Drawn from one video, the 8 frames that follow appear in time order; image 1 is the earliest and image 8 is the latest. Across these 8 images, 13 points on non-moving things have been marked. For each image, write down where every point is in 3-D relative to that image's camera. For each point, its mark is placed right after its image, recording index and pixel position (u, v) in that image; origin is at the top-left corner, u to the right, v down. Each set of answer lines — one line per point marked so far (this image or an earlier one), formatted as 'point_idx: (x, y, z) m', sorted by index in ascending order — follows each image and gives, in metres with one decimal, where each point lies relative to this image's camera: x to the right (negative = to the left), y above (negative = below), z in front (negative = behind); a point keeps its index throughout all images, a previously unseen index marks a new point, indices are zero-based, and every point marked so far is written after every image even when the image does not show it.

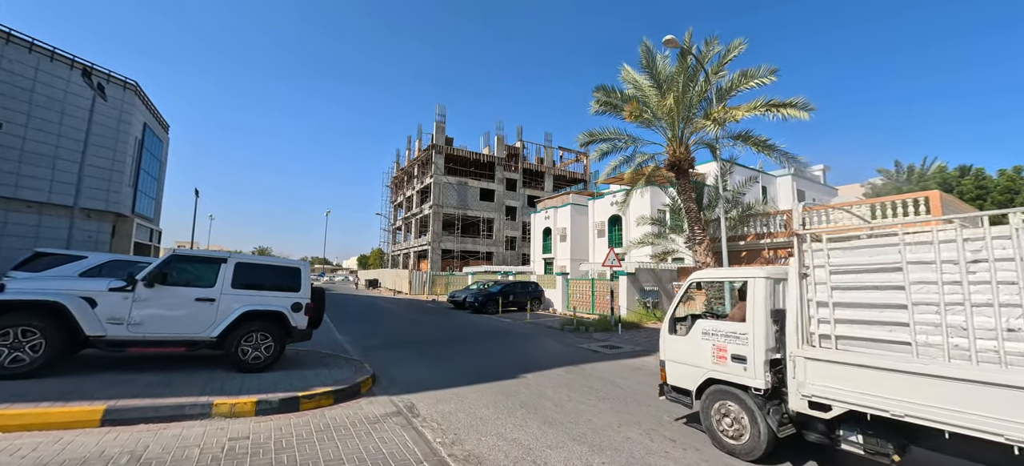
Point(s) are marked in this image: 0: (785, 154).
0: (+8.3, +2.4, +12.0) m
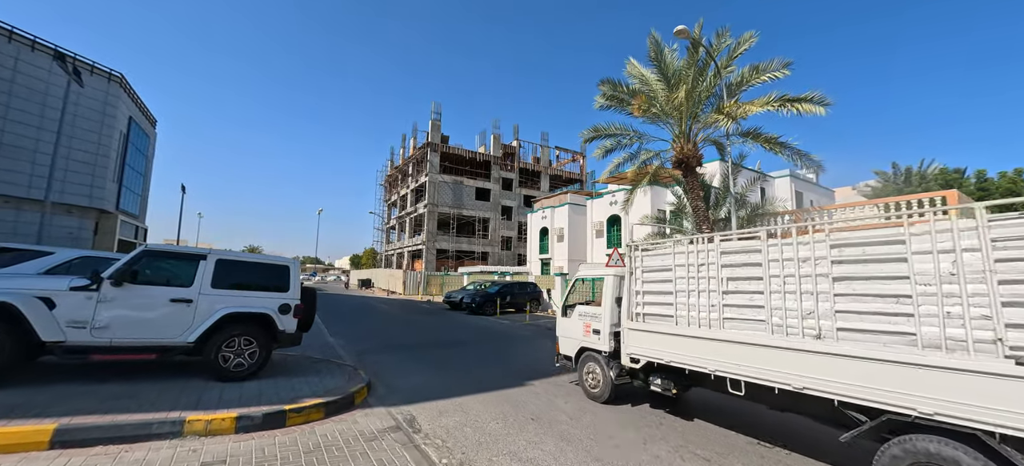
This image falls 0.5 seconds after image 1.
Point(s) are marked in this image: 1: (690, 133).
0: (+8.4, +2.4, +11.6) m
1: (+5.9, +3.3, +13.1) m
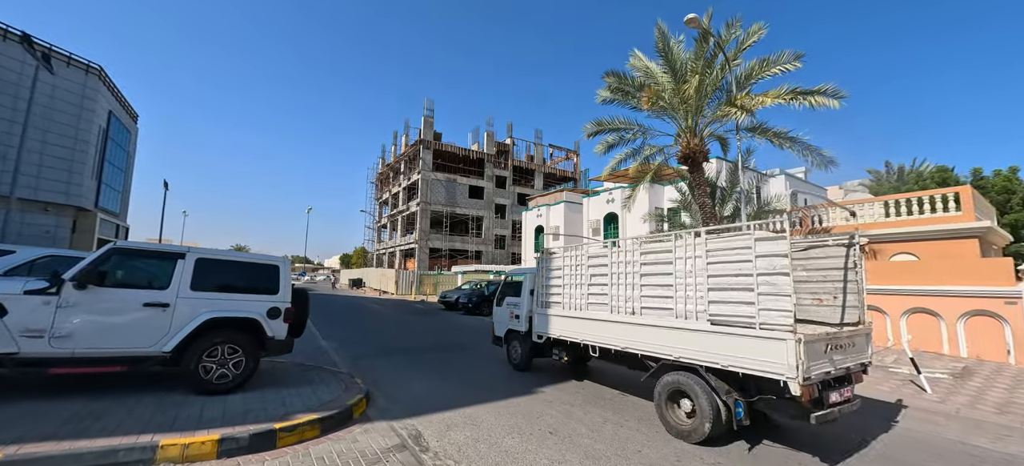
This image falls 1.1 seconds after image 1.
0: (+8.4, +2.5, +11.3) m
1: (+5.9, +3.4, +12.7) m
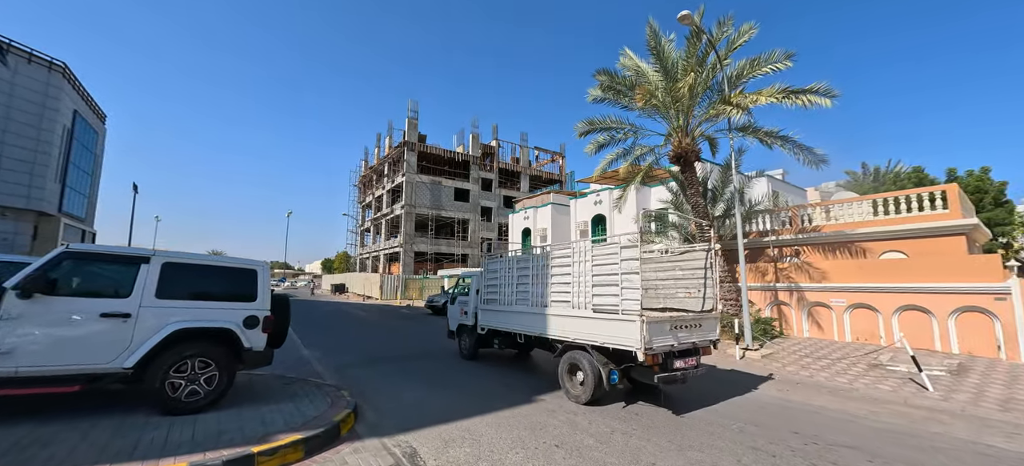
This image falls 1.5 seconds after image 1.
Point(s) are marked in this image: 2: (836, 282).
0: (+8.2, +2.5, +11.3) m
1: (+5.6, +3.4, +12.6) m
2: (+9.4, -1.4, +11.6) m
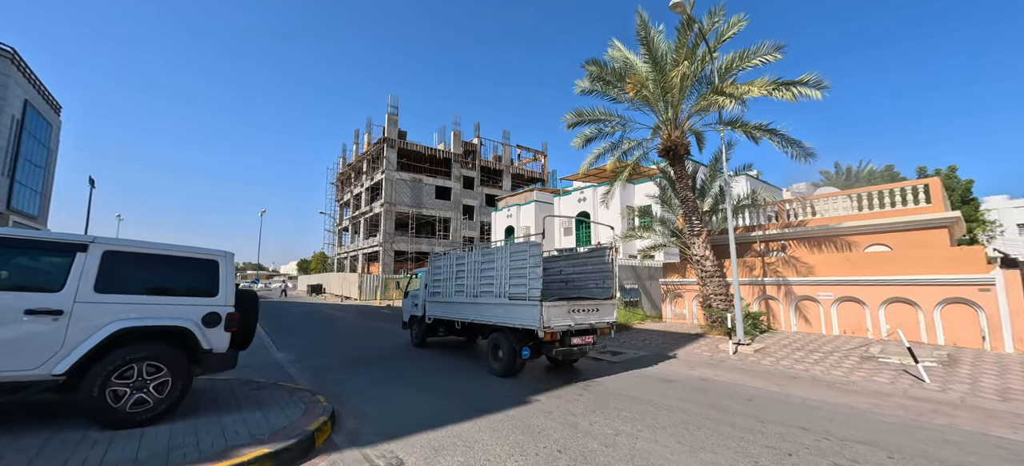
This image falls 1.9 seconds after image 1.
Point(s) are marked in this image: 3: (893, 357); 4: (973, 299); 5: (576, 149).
0: (+7.8, +2.7, +11.2) m
1: (+5.2, +3.6, +12.4) m
2: (+9.1, -1.2, +11.6) m
3: (+8.3, -2.7, +8.6) m
4: (+10.9, -1.6, +9.4) m
5: (+2.4, +3.2, +14.8) m
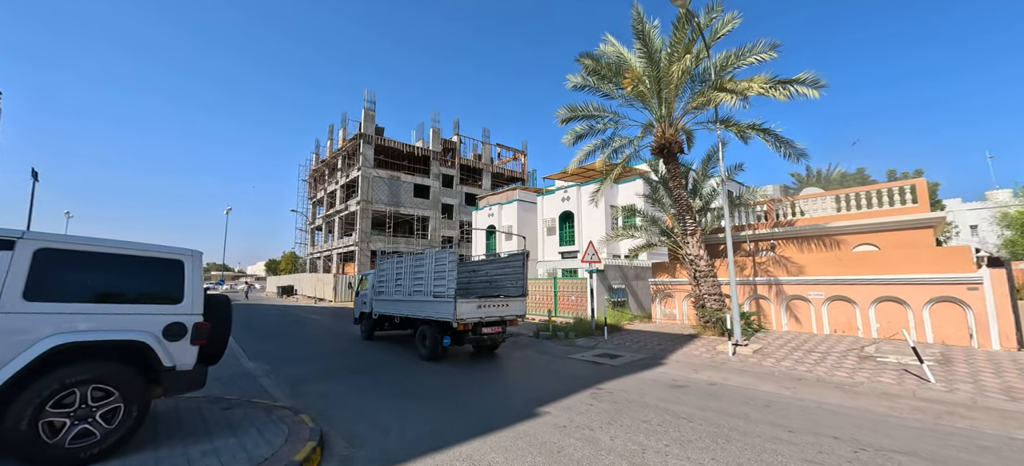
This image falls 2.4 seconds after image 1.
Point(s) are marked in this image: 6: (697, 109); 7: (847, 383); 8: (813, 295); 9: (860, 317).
0: (+7.6, +2.7, +11.2) m
1: (+4.9, +3.6, +12.2) m
2: (+8.8, -1.2, +11.6) m
3: (+8.2, -2.7, +8.6) m
4: (+10.8, -1.6, +9.5) m
5: (+2.0, +3.2, +14.4) m
6: (+5.6, +3.7, +12.0) m
7: (+6.2, -2.8, +7.4) m
8: (+8.7, -1.8, +11.5) m
9: (+9.5, -2.3, +10.8) m
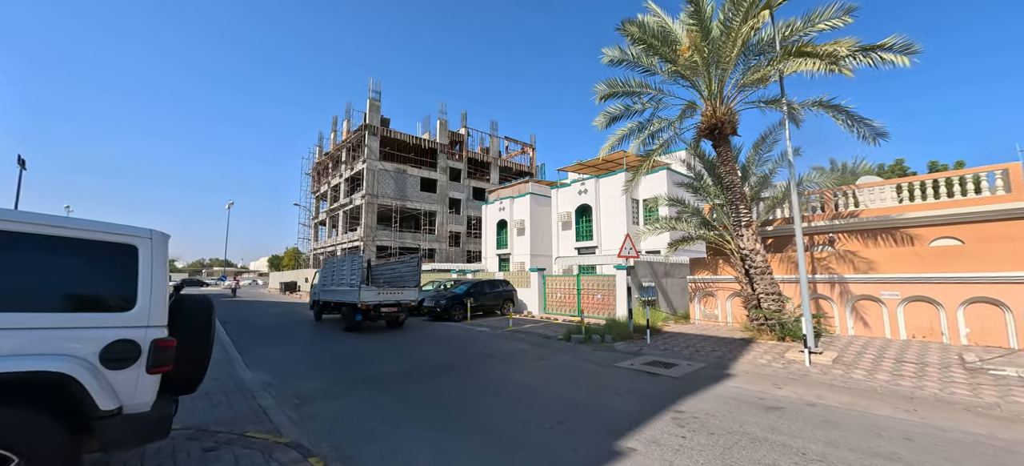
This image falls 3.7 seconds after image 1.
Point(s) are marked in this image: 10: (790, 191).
0: (+8.4, +2.9, +9.8) m
1: (+5.7, +3.8, +10.8) m
2: (+9.6, -1.0, +10.2) m
3: (+9.0, -2.5, +7.3) m
4: (+11.6, -1.4, +8.2) m
5: (+2.8, +3.4, +13.1) m
6: (+6.5, +3.9, +10.6) m
7: (+7.0, -2.6, +6.0) m
8: (+9.6, -1.6, +10.1) m
9: (+10.3, -2.1, +9.4) m
10: (+7.7, +1.2, +10.9) m
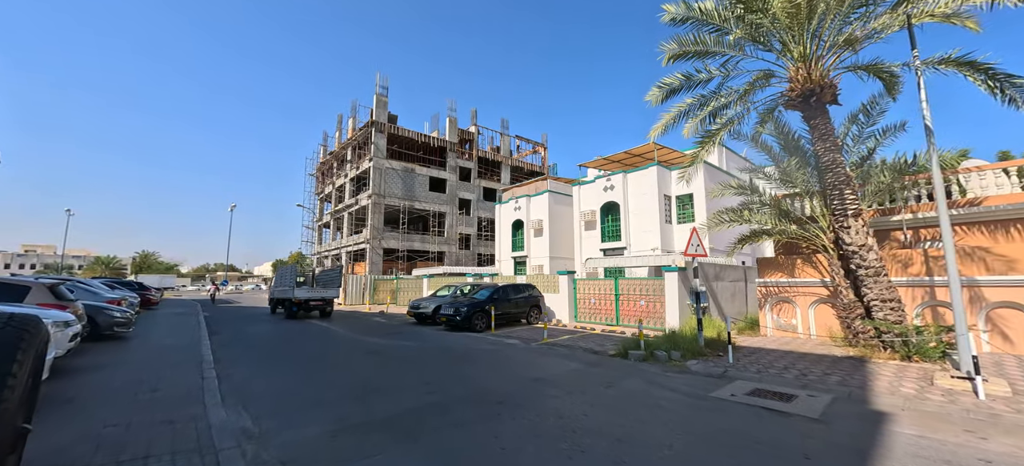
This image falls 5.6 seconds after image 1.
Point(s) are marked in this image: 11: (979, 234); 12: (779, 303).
0: (+9.4, +3.1, +7.7) m
1: (+6.7, +4.0, +8.8) m
2: (+10.7, -0.8, +8.1) m
3: (+10.0, -2.3, +5.1) m
4: (+12.6, -1.1, +6.0) m
5: (+3.9, +3.6, +11.1) m
6: (+7.5, +4.1, +8.6) m
7: (+8.0, -2.4, +3.9) m
8: (+10.6, -1.4, +8.0) m
9: (+11.3, -1.9, +7.3) m
10: (+8.8, +1.4, +8.9) m
11: (+11.0, 0.0, +9.4) m
12: (+7.5, -2.0, +11.1) m
